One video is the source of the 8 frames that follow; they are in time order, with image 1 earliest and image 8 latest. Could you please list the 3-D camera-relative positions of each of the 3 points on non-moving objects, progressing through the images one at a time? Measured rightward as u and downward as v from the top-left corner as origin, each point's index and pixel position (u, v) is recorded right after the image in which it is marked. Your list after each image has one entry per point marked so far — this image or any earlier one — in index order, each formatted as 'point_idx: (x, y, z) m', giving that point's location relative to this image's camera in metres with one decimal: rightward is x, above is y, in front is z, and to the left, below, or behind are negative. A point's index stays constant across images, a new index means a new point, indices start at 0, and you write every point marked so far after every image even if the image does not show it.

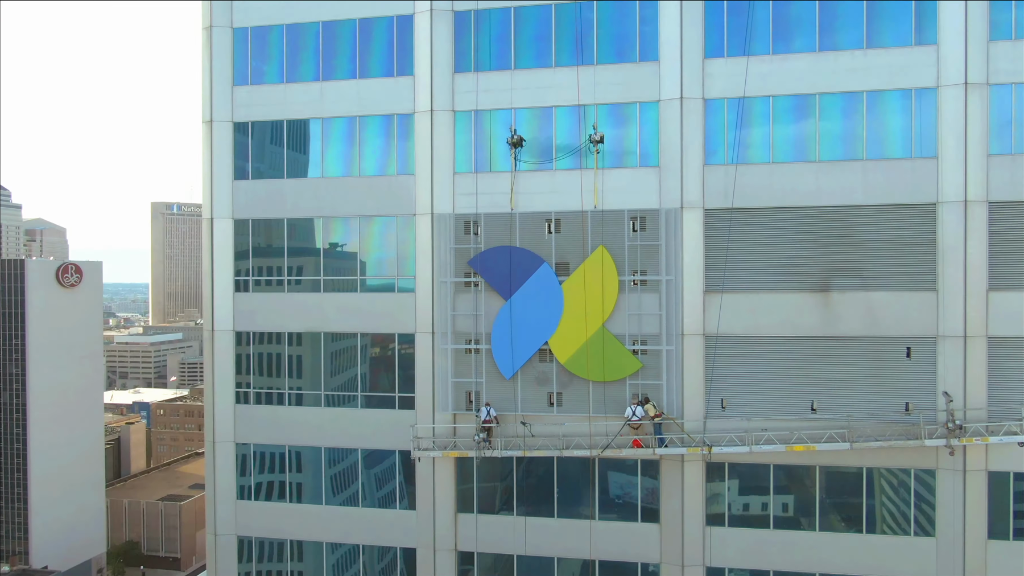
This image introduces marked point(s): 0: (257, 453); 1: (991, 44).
0: (-5.4, -3.6, +16.1) m
1: (+8.5, +4.3, +13.3) m
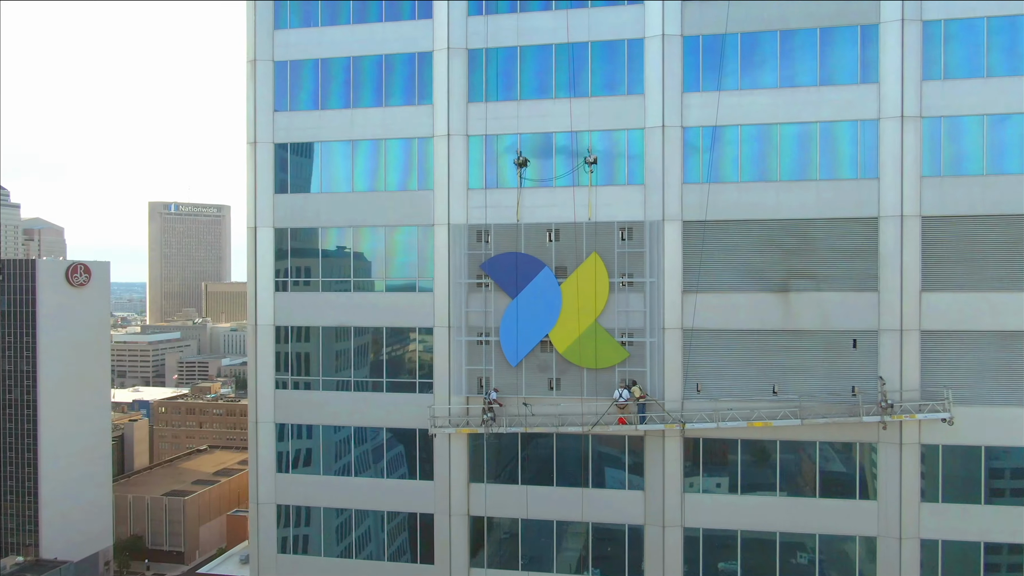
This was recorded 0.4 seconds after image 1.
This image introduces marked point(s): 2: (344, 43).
0: (-5.3, -3.5, +18.5) m
1: (+8.7, +4.3, +15.8) m
2: (-4.1, +6.0, +18.3) m
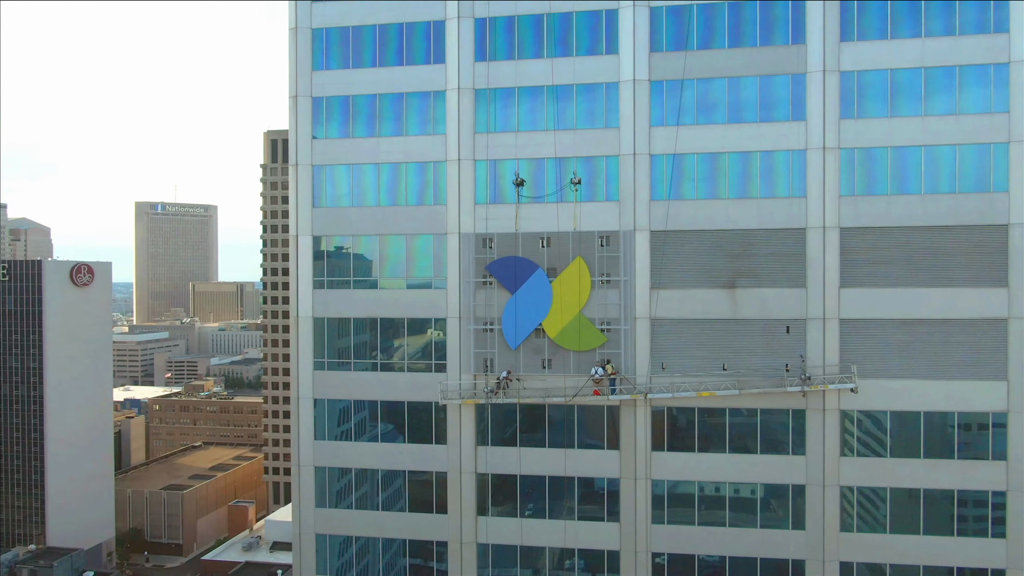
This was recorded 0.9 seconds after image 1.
0: (-5.3, -3.5, +22.2) m
1: (+8.7, +4.4, +19.7) m
2: (-4.1, +6.0, +22.0) m
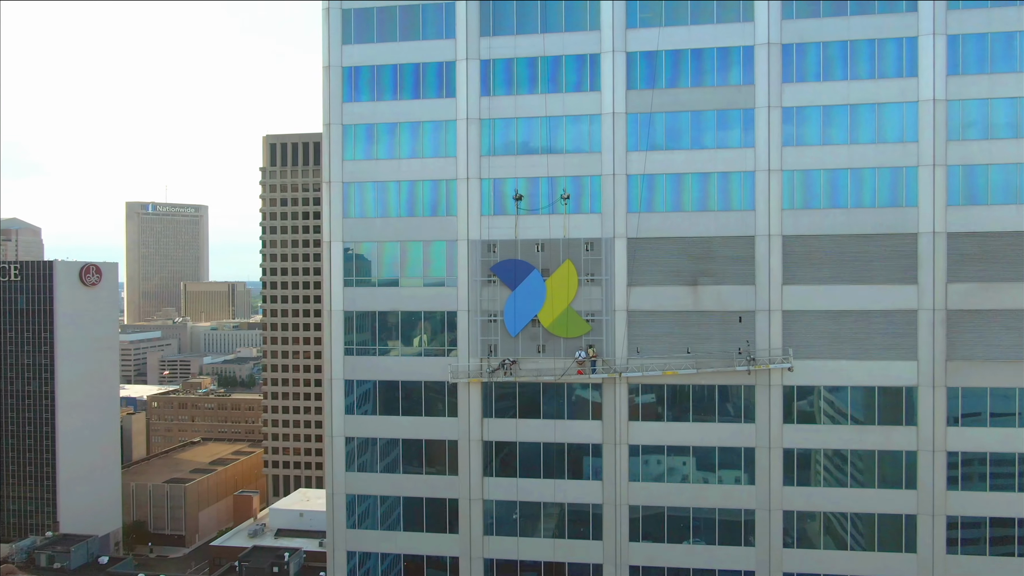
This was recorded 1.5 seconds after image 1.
0: (-5.3, -3.4, +26.2) m
1: (+8.7, +4.5, +24.0) m
2: (-4.1, +6.1, +26.1) m
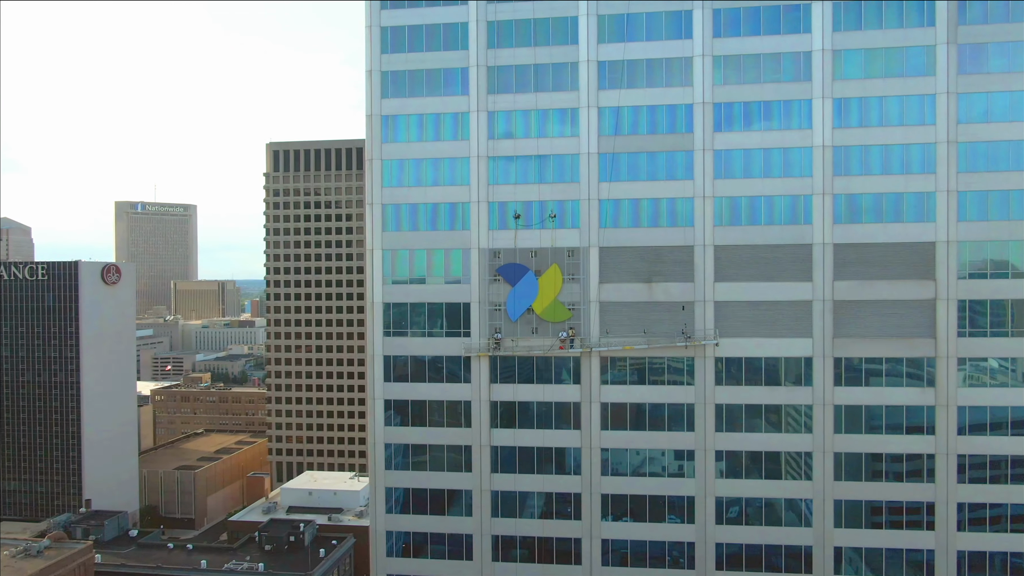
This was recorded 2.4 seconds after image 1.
0: (-5.3, -3.3, +34.2) m
1: (+8.7, +4.6, +32.2) m
2: (-4.1, +6.2, +34.1) m
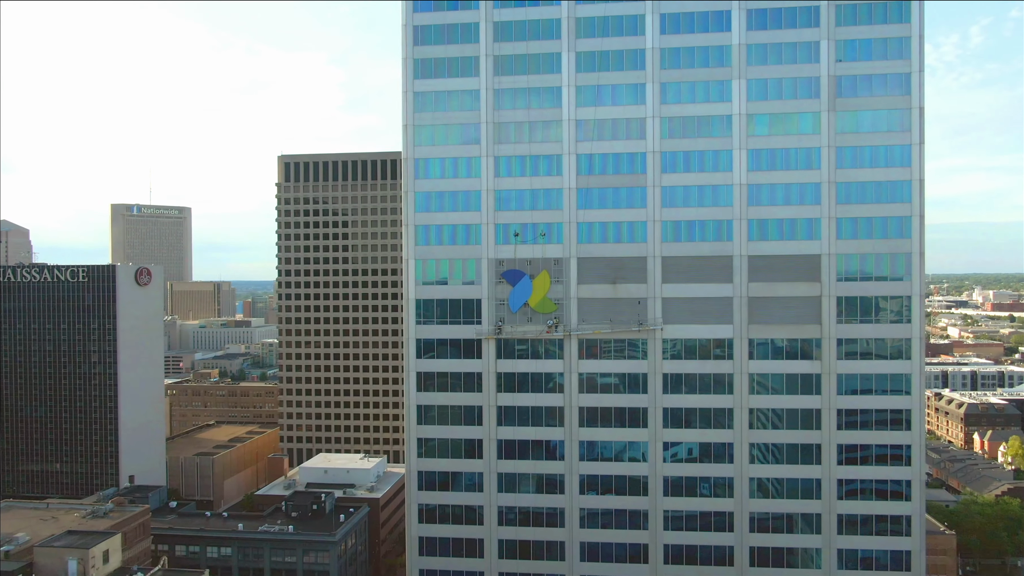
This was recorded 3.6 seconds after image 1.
0: (-5.3, -3.3, +45.5) m
1: (+8.8, +4.6, +43.7) m
2: (-4.1, +6.2, +45.4) m
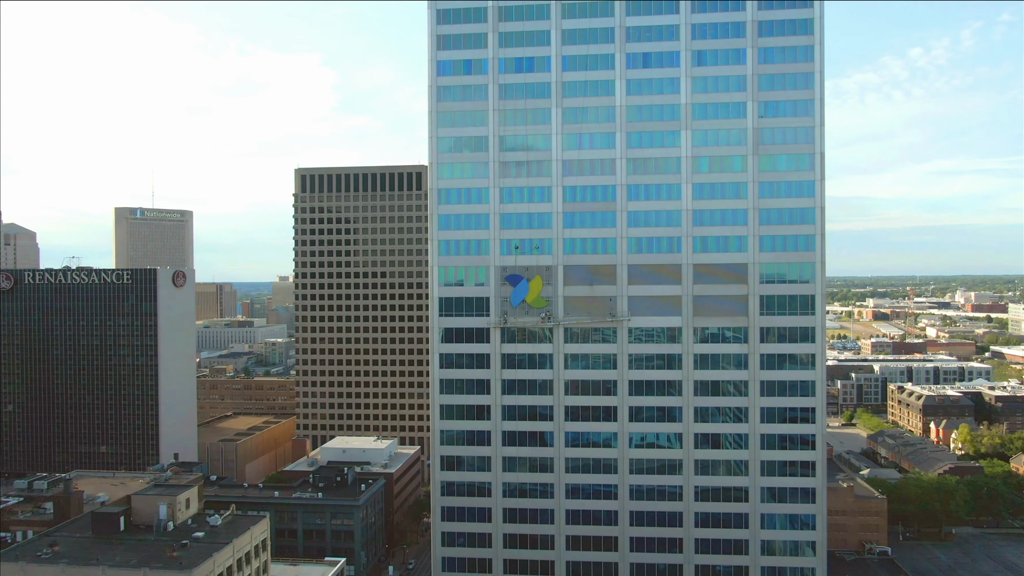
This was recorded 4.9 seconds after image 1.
0: (-5.2, -3.3, +58.8) m
1: (+8.9, +4.6, +57.2) m
2: (-4.0, +6.2, +58.8) m
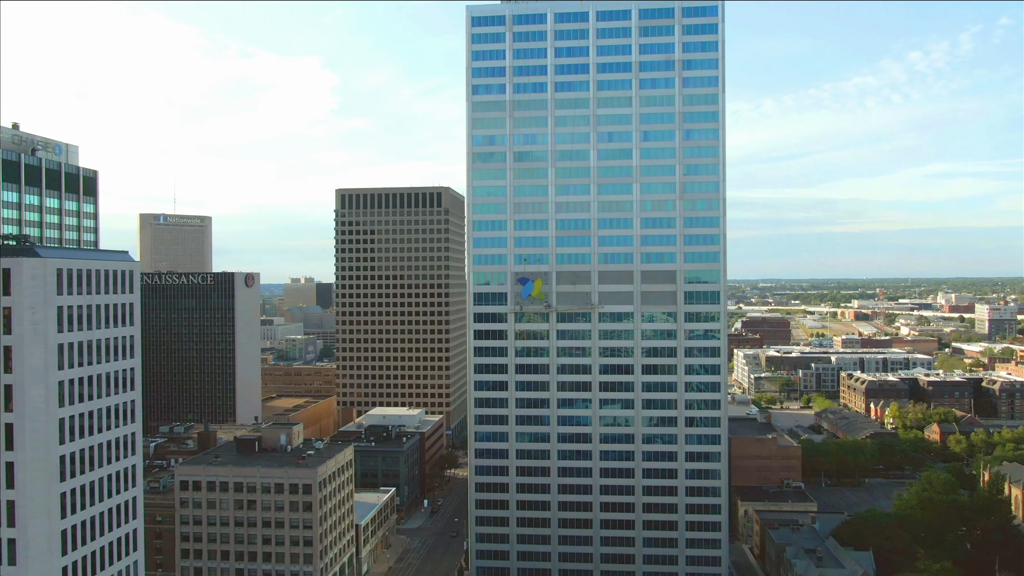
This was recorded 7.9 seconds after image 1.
0: (-4.1, -3.2, +88.5) m
1: (+10.0, +4.8, +87.0) m
2: (-2.9, +6.4, +88.5) m
